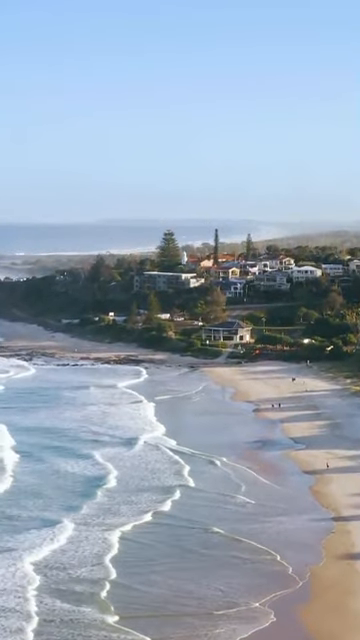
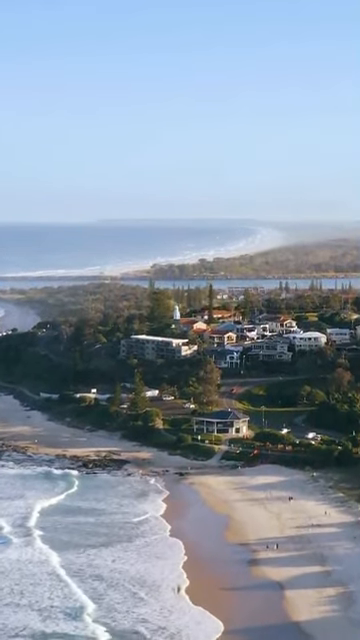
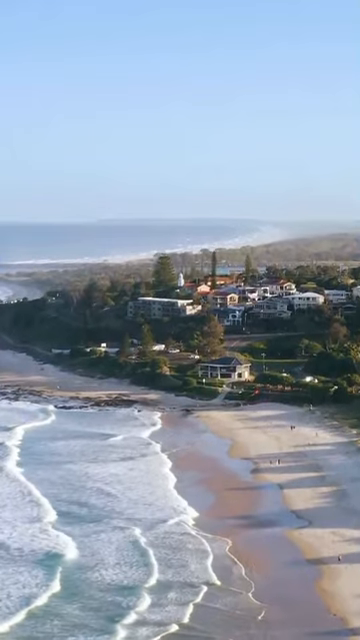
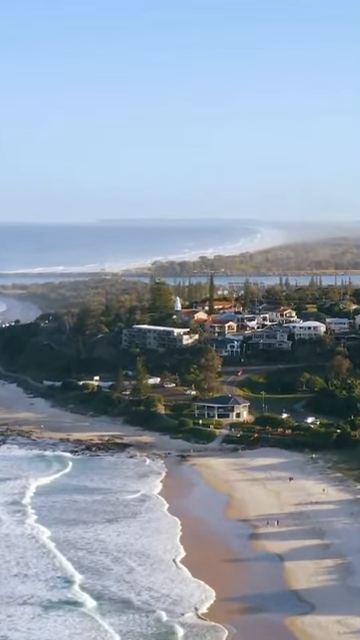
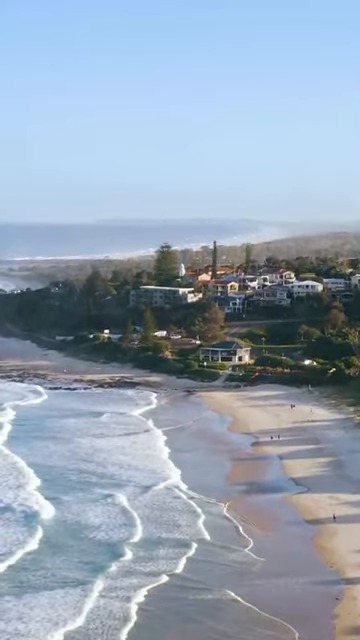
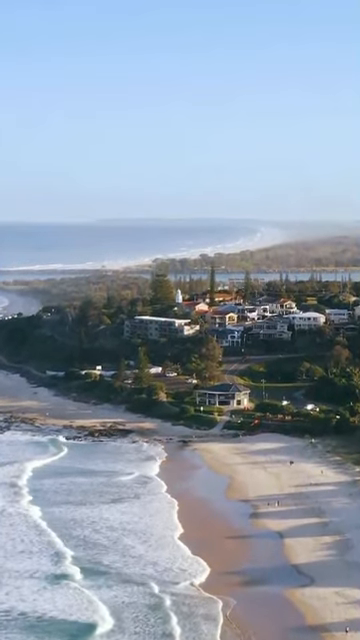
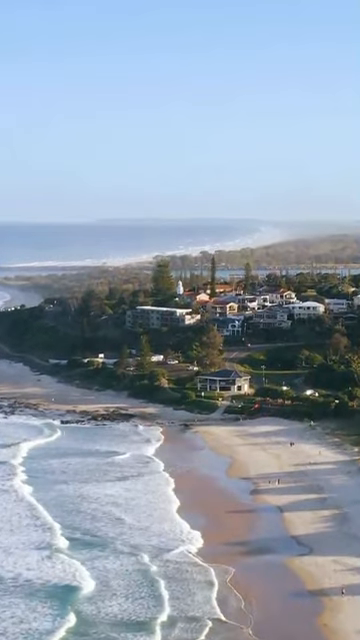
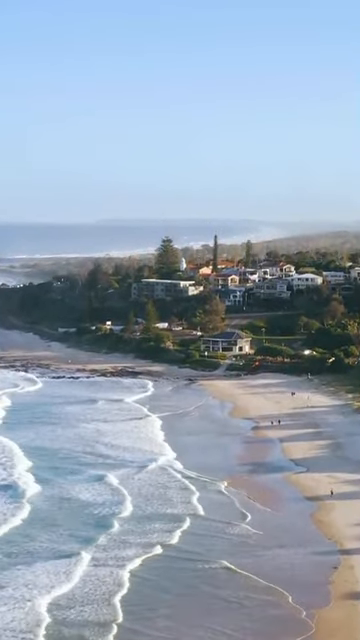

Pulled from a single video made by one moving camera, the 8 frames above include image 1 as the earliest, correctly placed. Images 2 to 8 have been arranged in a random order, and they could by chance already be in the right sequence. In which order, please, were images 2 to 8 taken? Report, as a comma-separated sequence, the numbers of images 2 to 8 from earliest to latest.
8, 5, 3, 7, 6, 4, 2
